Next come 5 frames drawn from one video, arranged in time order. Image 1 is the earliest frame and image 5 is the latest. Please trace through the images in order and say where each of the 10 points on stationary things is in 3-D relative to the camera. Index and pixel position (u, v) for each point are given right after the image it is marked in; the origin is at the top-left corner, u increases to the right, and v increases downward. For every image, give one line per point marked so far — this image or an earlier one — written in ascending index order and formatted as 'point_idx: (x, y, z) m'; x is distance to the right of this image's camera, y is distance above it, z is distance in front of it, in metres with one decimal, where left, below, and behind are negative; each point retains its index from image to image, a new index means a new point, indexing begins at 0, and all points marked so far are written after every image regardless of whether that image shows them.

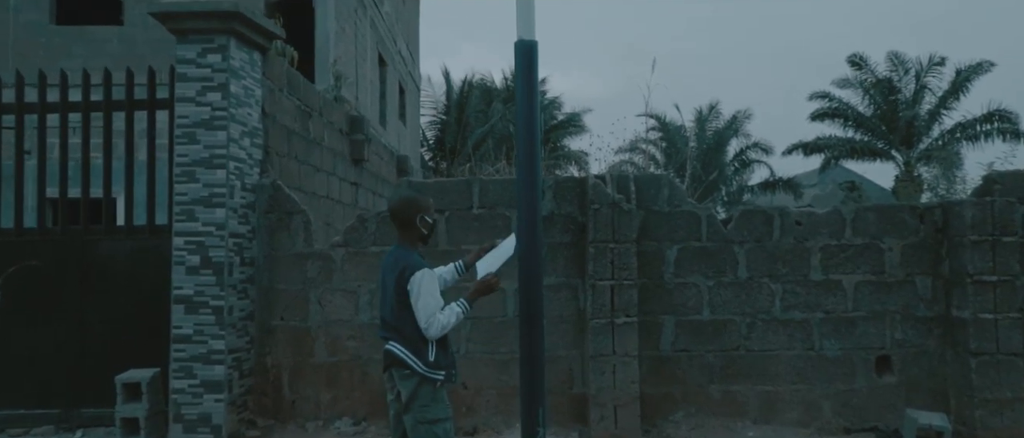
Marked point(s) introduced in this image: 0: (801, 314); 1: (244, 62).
0: (+2.0, -0.7, +5.4) m
1: (-1.8, +1.1, +5.3) m
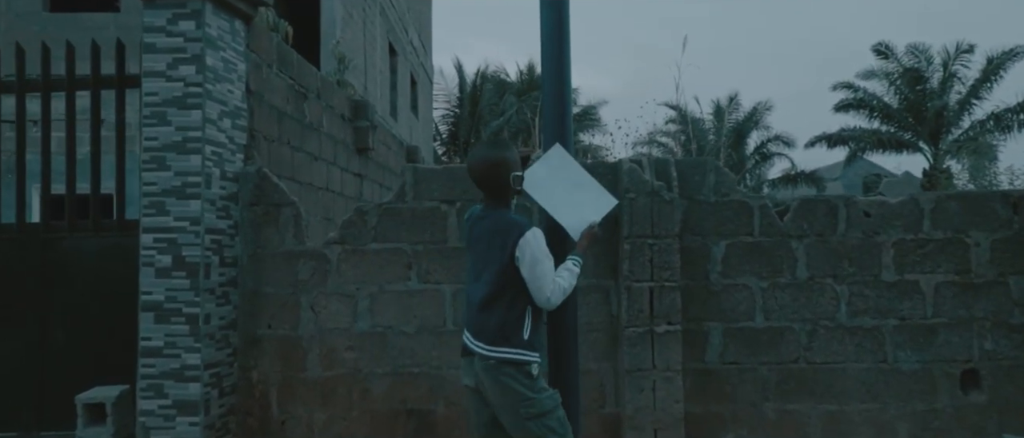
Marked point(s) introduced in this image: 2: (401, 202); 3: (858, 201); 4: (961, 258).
0: (+2.1, -0.6, +4.6) m
1: (-1.7, +1.1, +4.6) m
2: (-0.7, +0.1, +4.8) m
3: (+2.0, +0.1, +4.7) m
4: (+2.6, -0.2, +4.6) m
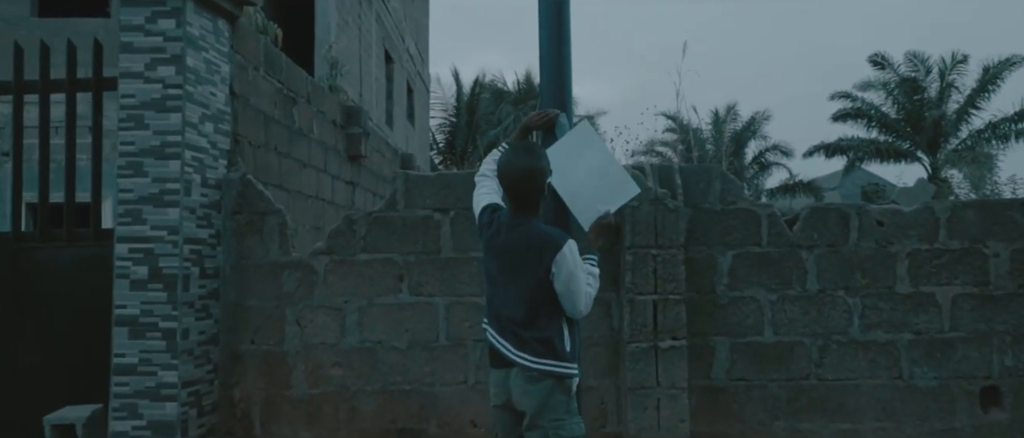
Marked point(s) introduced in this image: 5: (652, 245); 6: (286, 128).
0: (+2.1, -0.6, +4.4) m
1: (-1.7, +1.1, +4.4) m
2: (-0.7, +0.1, +4.6) m
3: (+2.0, +0.1, +4.4) m
4: (+2.6, -0.3, +4.4) m
5: (+0.8, -0.1, +4.3) m
6: (-1.6, +0.7, +5.7) m
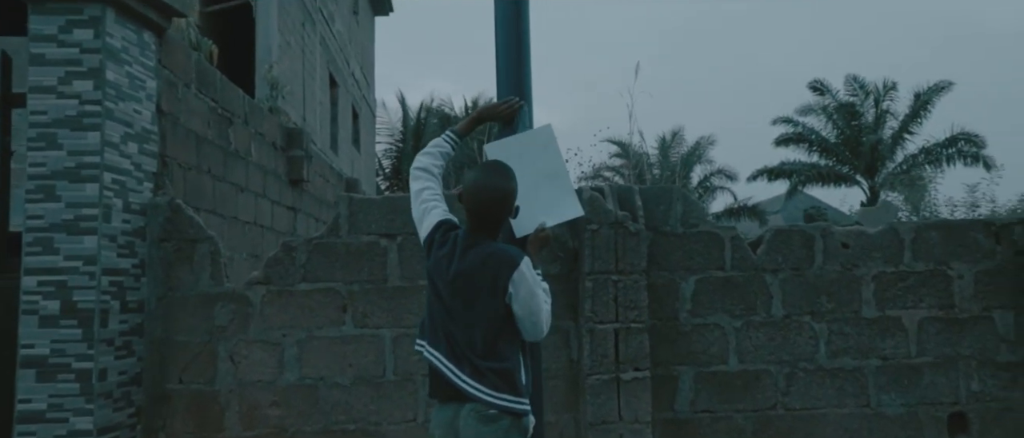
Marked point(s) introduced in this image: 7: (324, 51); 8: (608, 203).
0: (+1.8, -0.8, +4.2) m
1: (-2.0, +0.9, +4.0) m
2: (-1.0, -0.1, +4.3) m
3: (+1.8, -0.1, +4.3) m
4: (+2.3, -0.4, +4.3) m
5: (+0.5, -0.3, +4.0) m
6: (-2.0, +0.5, +5.4) m
7: (-3.7, +3.3, +15.7) m
8: (+0.5, +0.1, +4.1) m
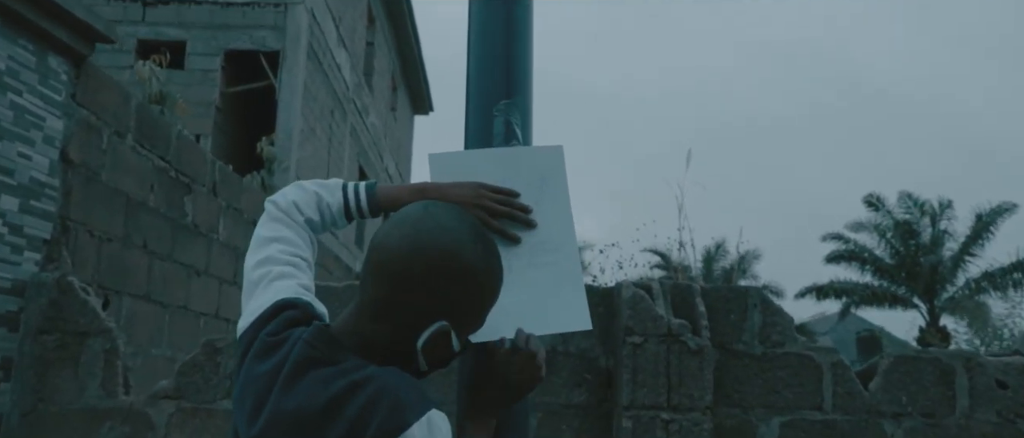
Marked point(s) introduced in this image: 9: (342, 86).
0: (+1.8, -1.2, +2.8) m
1: (-1.9, +0.6, +3.0) m
2: (-0.9, -0.5, +3.1) m
3: (+1.8, -0.5, +3.0) m
4: (+2.4, -0.9, +2.9) m
5: (+0.5, -0.6, +2.7) m
6: (-1.9, 0.0, +4.3) m
7: (-3.0, +1.5, +15.0) m
8: (+0.5, -0.3, +2.9) m
9: (-3.0, +2.3, +13.7) m
